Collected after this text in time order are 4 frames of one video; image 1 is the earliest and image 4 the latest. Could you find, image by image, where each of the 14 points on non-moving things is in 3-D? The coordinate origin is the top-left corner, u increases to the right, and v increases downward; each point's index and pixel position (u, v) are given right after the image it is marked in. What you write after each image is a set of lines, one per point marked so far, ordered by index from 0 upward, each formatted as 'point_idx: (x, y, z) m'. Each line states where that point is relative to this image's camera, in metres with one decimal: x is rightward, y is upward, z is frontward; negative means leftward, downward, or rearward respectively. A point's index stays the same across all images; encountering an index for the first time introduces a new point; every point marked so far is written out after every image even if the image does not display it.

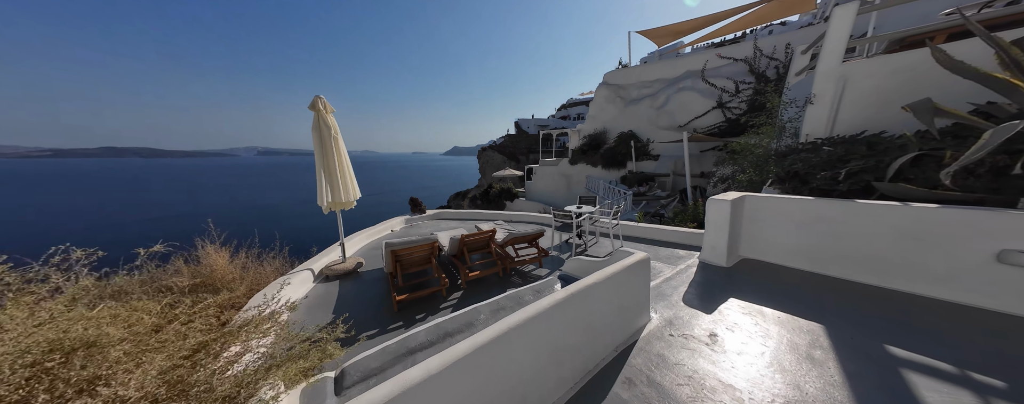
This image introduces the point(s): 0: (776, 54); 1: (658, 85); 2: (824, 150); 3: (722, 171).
0: (+11.6, +6.4, +10.8) m
1: (+8.0, +6.4, +13.6) m
2: (+4.9, +0.8, +3.9) m
3: (+6.4, +0.9, +7.5) m
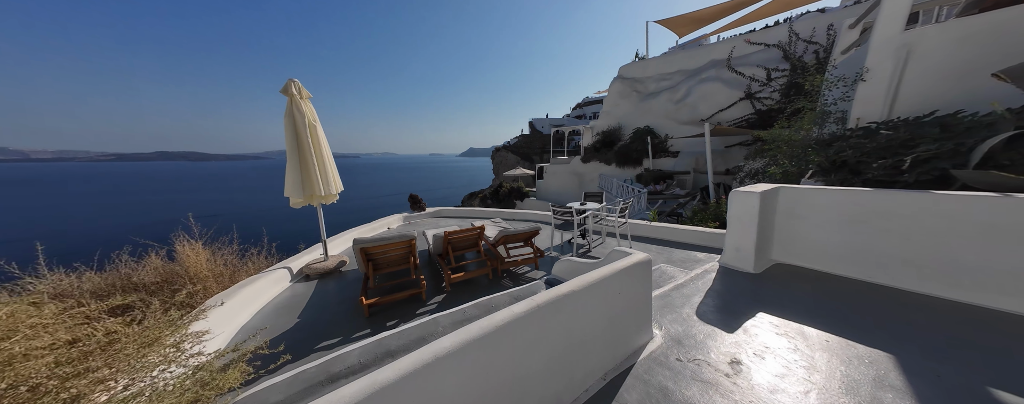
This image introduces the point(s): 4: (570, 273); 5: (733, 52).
0: (+11.9, +6.4, +9.7) m
1: (+8.6, +6.4, +12.7) m
2: (+4.8, +0.9, +3.2) m
3: (+6.5, +1.0, +6.7) m
4: (+0.5, -0.6, +2.2) m
5: (+10.1, +6.8, +11.3) m
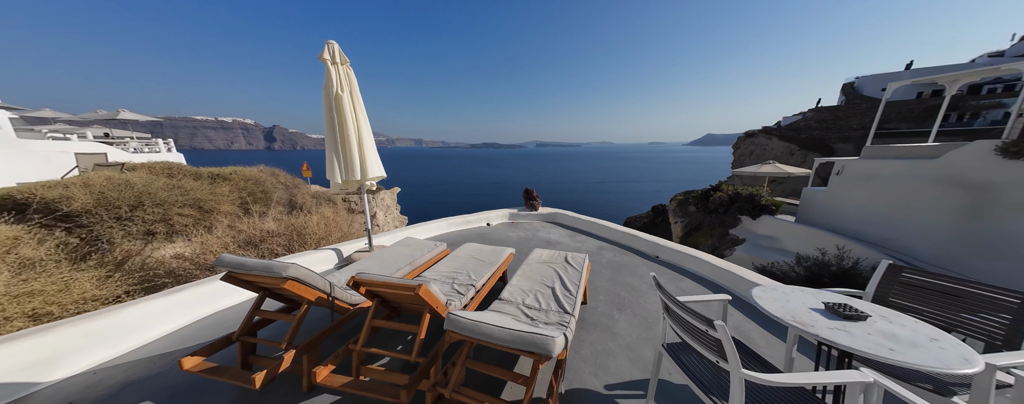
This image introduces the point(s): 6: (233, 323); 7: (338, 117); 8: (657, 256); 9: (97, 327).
0: (+13.2, +3.9, -3.9) m
1: (+13.3, +4.4, +0.5) m
2: (+3.1, -0.2, -2.5) m
3: (+6.8, -0.5, -1.4) m
4: (-0.7, -1.0, +0.1) m
5: (+13.3, +4.5, -1.6) m
6: (-2.4, -1.0, +2.2) m
7: (-1.8, +0.9, +2.6) m
8: (+2.1, -0.8, +3.7) m
9: (-2.9, -0.9, +1.7) m
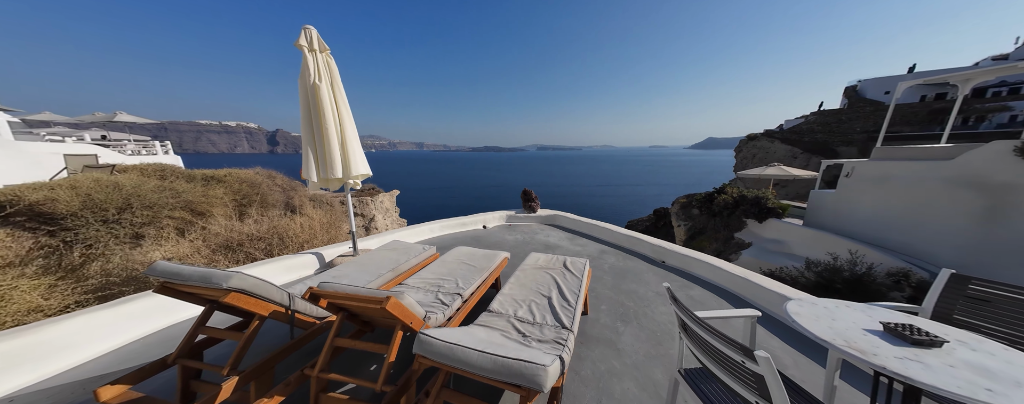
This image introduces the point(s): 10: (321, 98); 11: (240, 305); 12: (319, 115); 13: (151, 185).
0: (+13.1, +4.0, -4.2) m
1: (+13.2, +4.4, +0.3) m
2: (+3.0, -0.1, -2.7) m
3: (+6.7, -0.4, -1.7) m
4: (-0.8, -0.9, -0.1) m
5: (+13.3, +4.6, -1.8) m
6: (-2.5, -1.0, +1.9) m
7: (-1.9, +0.9, +2.4) m
8: (+2.1, -0.8, +3.4) m
9: (-3.0, -0.9, +1.5) m
10: (-1.8, +1.0, +2.4) m
11: (-1.4, -0.5, +1.3) m
12: (-1.9, +0.9, +2.5) m
13: (-11.3, +0.5, +7.8) m
